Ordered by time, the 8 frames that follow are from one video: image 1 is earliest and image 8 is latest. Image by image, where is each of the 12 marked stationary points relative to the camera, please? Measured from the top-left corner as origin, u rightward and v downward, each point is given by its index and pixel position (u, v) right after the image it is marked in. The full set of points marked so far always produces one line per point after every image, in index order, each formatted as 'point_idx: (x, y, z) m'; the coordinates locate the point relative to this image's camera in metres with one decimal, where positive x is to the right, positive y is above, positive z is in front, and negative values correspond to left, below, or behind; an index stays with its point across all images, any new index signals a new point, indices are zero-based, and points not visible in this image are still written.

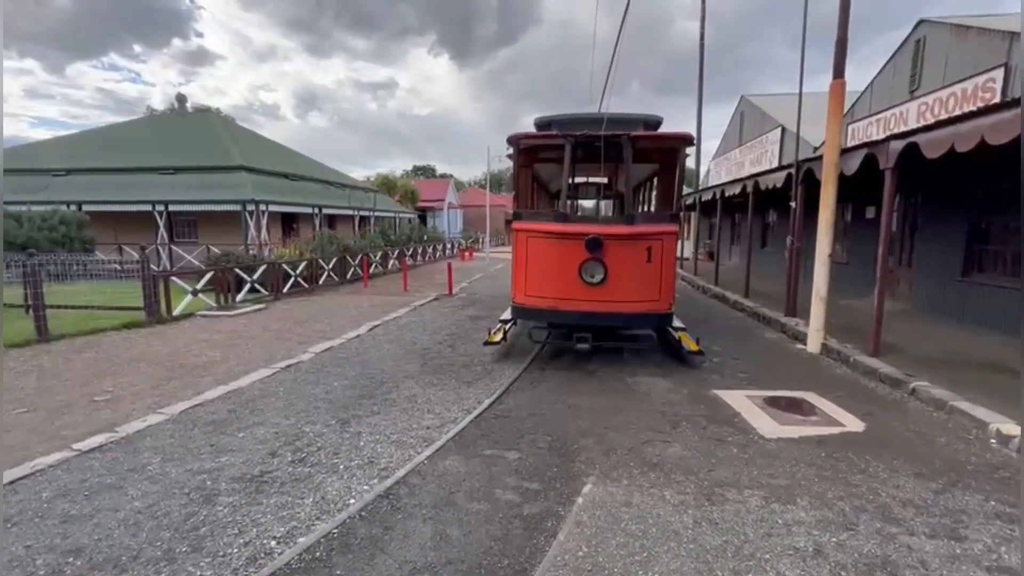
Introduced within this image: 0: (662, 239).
0: (+1.9, +0.6, +6.1) m
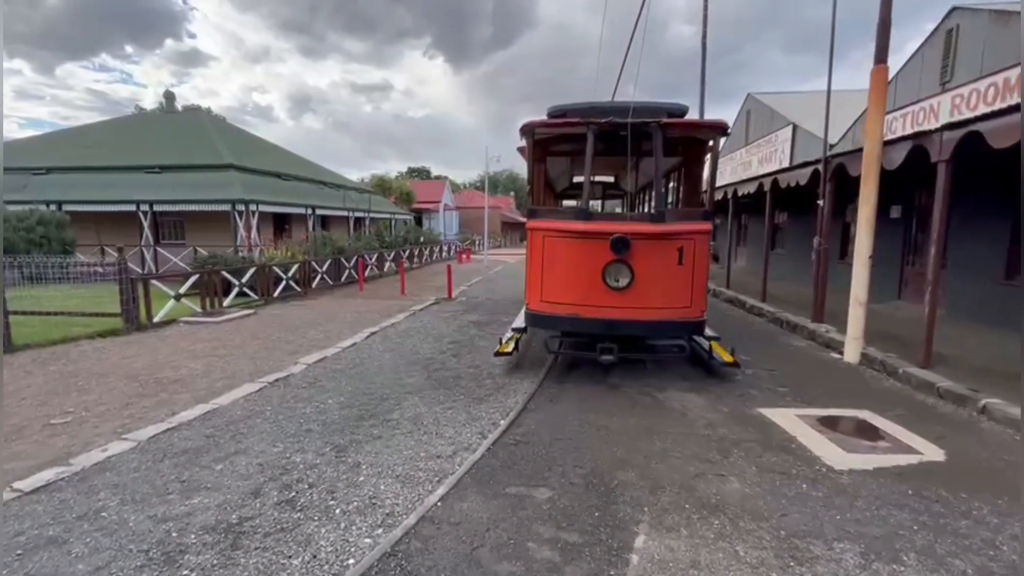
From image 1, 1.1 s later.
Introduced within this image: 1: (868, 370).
0: (+2.1, +0.6, +5.5) m
1: (+4.7, -1.1, +6.3) m
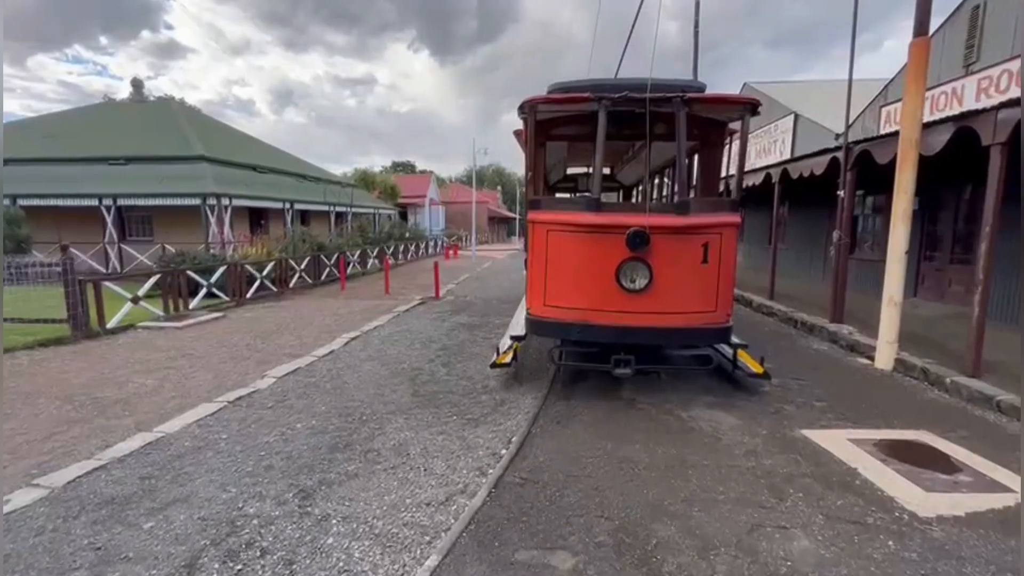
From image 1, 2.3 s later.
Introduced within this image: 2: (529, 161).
0: (+2.1, +0.6, +4.8) m
1: (+4.7, -1.1, +5.7) m
2: (+0.2, +1.4, +5.2) m
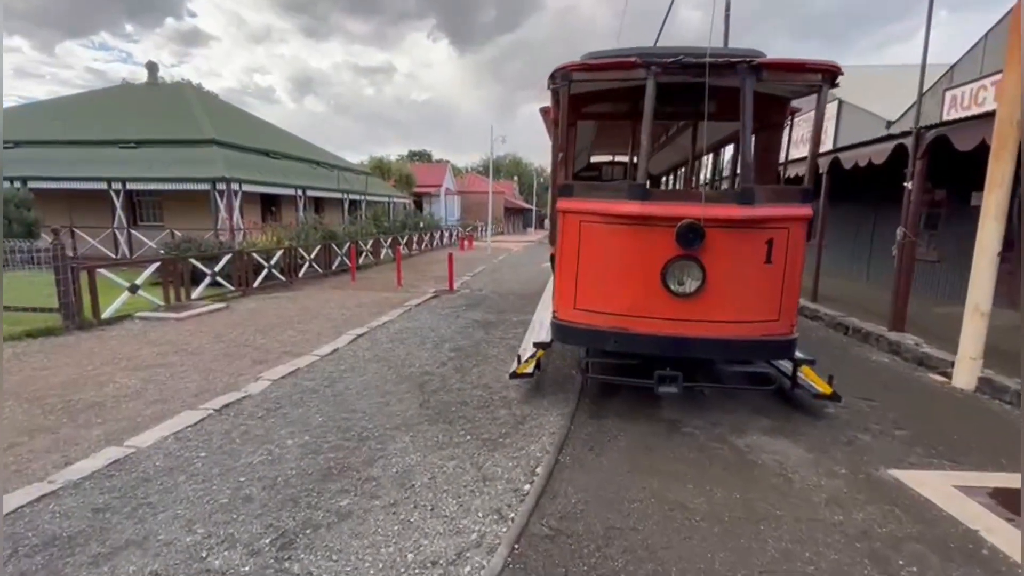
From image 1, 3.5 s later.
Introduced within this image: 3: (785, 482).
0: (+2.3, +0.5, +4.0) m
1: (+4.9, -1.2, +4.9) m
2: (+0.5, +1.4, +4.5) m
3: (+1.9, -1.4, +3.3) m
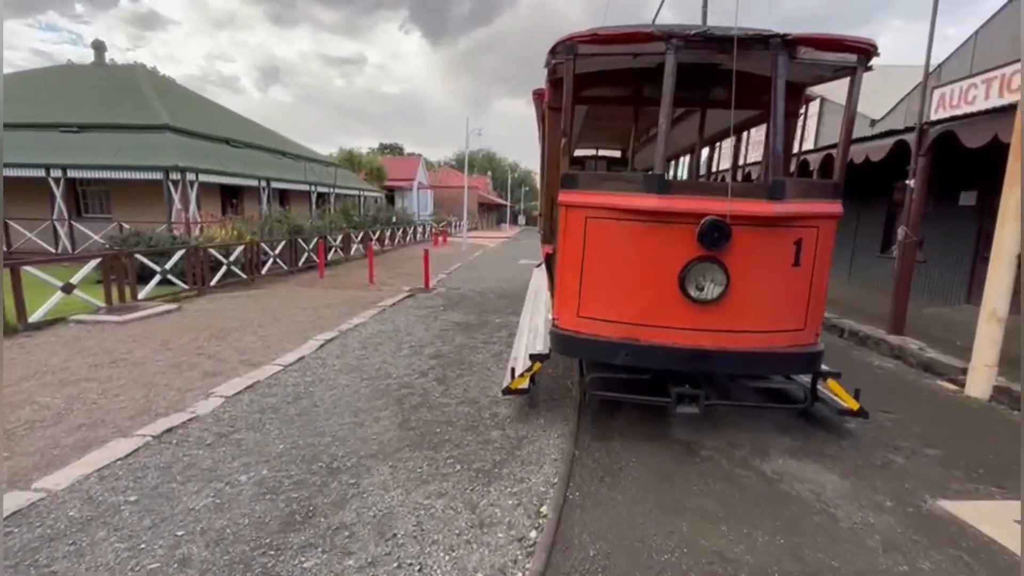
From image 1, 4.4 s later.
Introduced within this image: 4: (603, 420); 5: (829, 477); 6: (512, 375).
0: (+2.3, +0.5, +3.6) m
1: (+4.9, -1.2, +4.6) m
2: (+0.4, +1.3, +3.9) m
3: (+1.9, -1.4, +2.9) m
4: (+0.8, -1.2, +4.2) m
5: (+2.3, -1.3, +3.4) m
6: (0.0, -0.8, +4.2) m
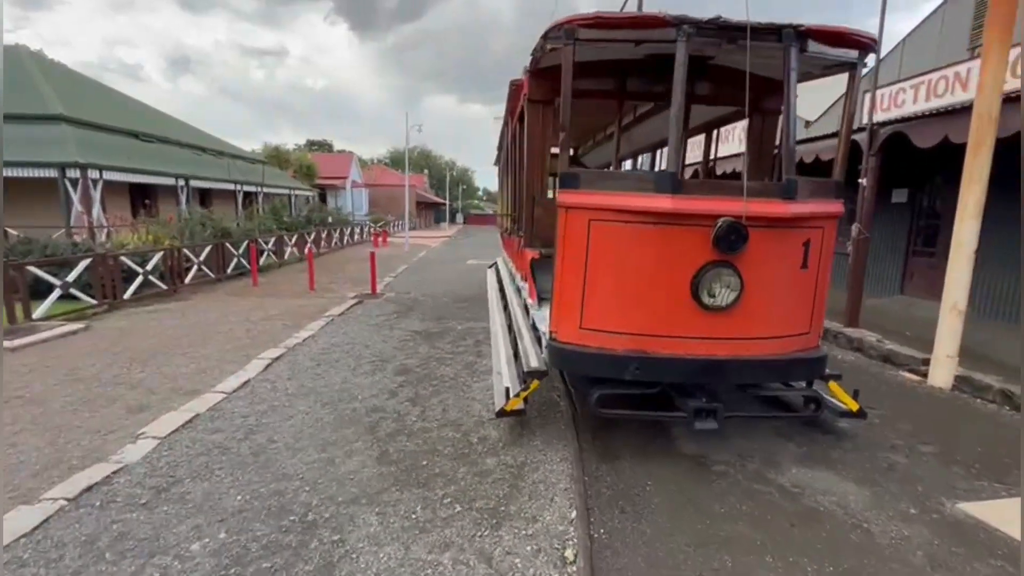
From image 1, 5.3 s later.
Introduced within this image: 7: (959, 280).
0: (+2.3, +0.4, +3.5) m
1: (+4.7, -1.2, +4.9) m
2: (+0.4, +1.3, +3.6) m
3: (+2.0, -1.4, +2.7) m
4: (+0.8, -1.2, +3.9) m
5: (+2.3, -1.4, +3.3) m
6: (-0.1, -0.8, +3.8) m
7: (+4.7, +0.1, +5.1) m
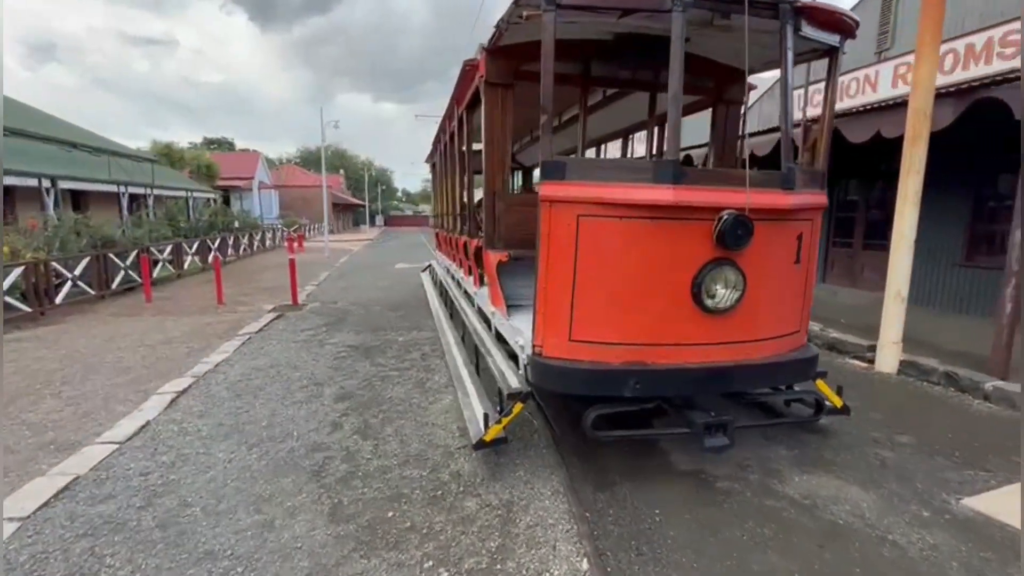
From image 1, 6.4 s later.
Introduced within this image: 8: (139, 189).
0: (+2.1, +0.5, +3.3) m
1: (+4.4, -1.0, +5.1) m
2: (+0.1, +1.2, +3.1) m
3: (+2.1, -1.4, +2.5) m
4: (+0.6, -1.3, +3.5) m
5: (+2.2, -1.3, +3.1) m
6: (-0.2, -0.9, +3.3) m
7: (+4.3, +0.2, +5.2) m
8: (-14.5, +3.8, +18.5) m
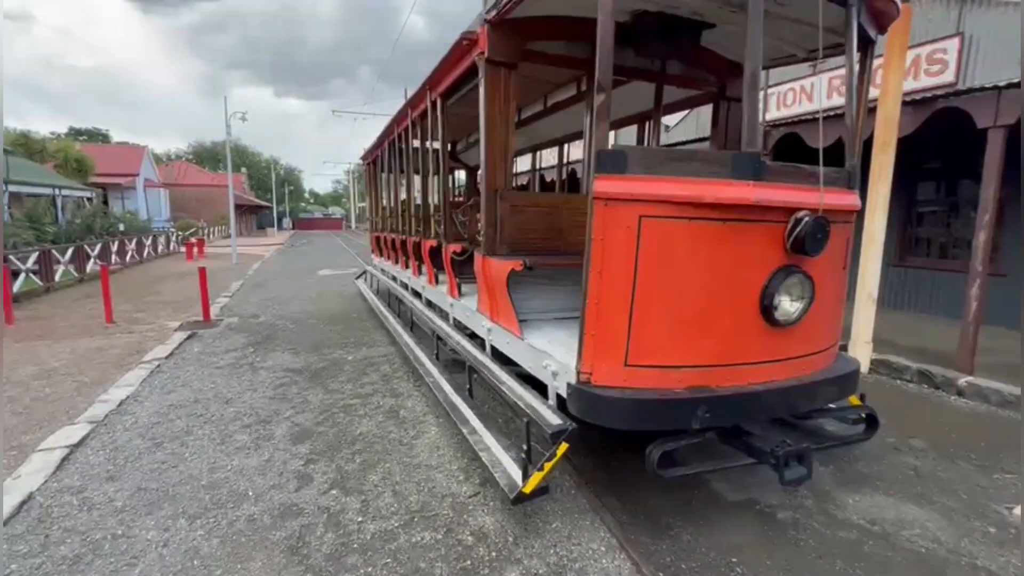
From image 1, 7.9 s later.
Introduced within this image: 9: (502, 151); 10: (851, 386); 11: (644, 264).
0: (+2.2, +0.4, +3.1) m
1: (+4.2, -1.0, +5.2) m
2: (+0.4, +1.1, +2.6) m
3: (+2.4, -1.4, +2.3) m
4: (+0.8, -1.3, +3.0) m
5: (+2.5, -1.4, +2.9) m
6: (0.0, -1.0, +2.7) m
7: (+4.1, +0.2, +5.4) m
8: (-16.7, +3.3, +15.2) m
9: (-0.1, +1.0, +3.6) m
10: (+2.2, -0.6, +3.2) m
11: (+0.7, +0.1, +2.5) m
